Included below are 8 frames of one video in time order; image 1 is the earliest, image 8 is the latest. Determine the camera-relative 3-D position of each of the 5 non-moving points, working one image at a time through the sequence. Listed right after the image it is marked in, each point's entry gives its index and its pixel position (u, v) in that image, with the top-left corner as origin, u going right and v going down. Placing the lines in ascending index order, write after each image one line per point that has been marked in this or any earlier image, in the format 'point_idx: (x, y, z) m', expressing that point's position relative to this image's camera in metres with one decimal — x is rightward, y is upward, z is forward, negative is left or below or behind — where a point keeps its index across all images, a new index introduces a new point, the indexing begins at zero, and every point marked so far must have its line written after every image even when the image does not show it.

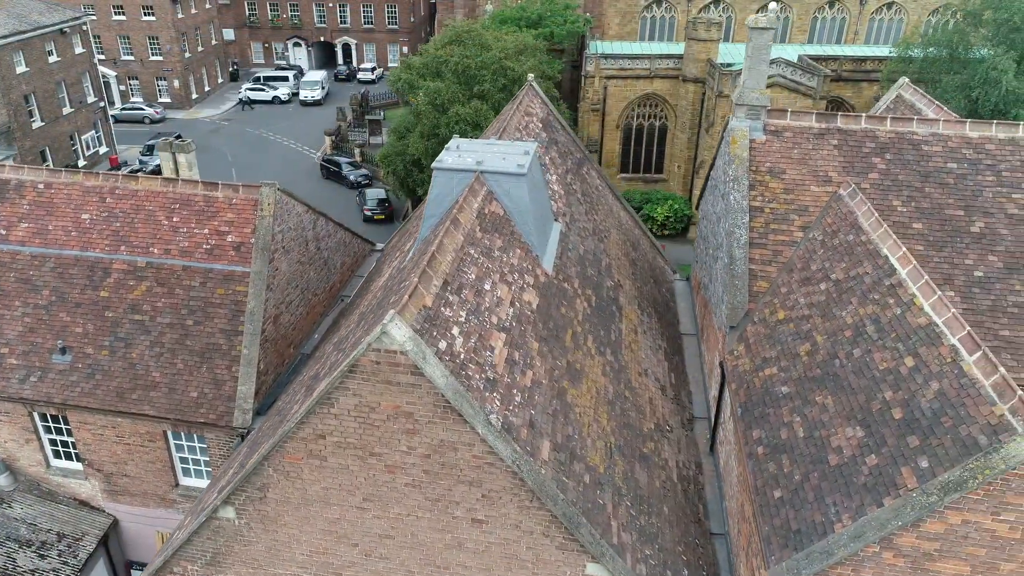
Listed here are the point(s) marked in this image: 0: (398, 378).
0: (-1.3, -1.0, +8.2) m
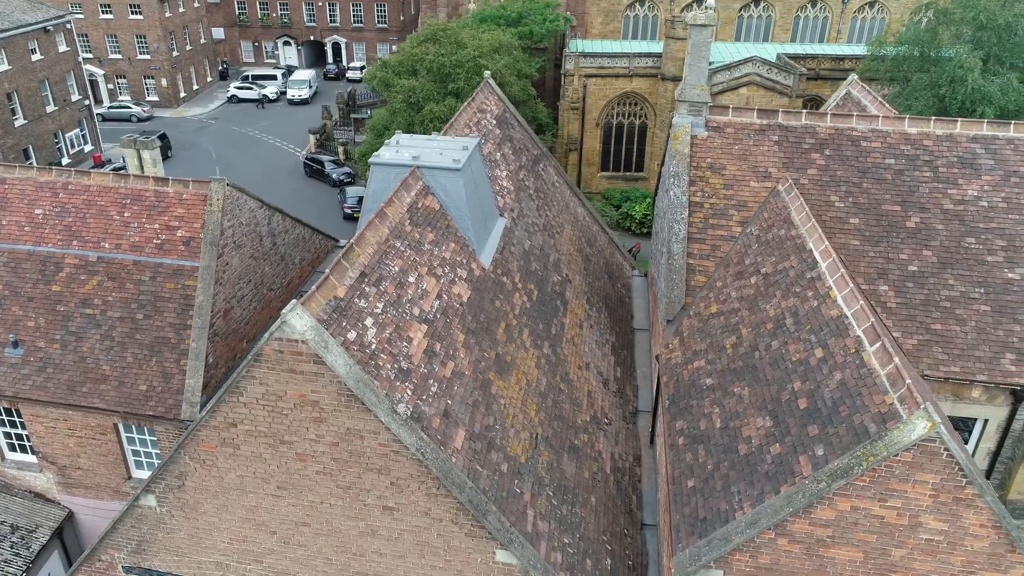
0: (-2.5, -0.9, +8.3) m
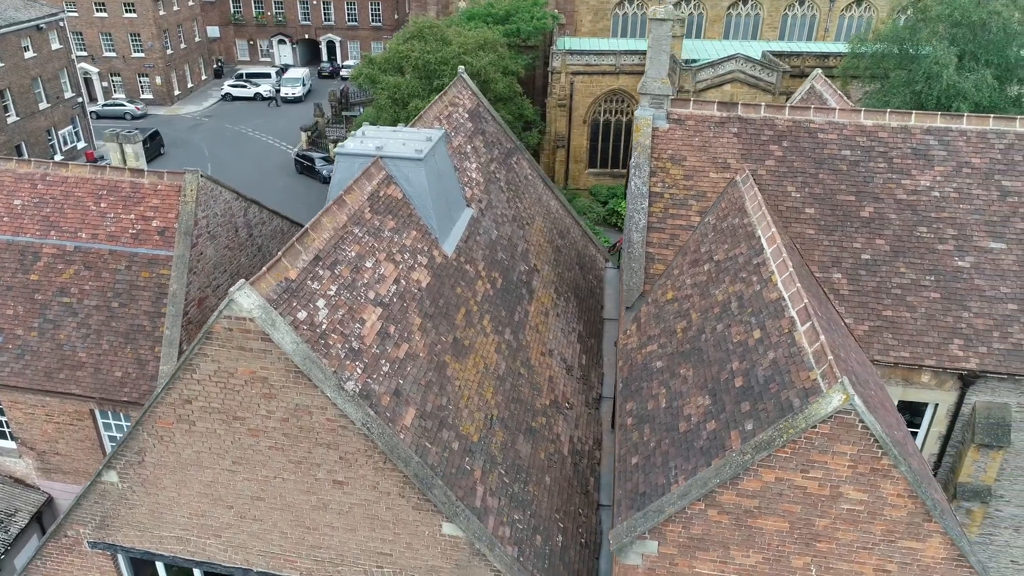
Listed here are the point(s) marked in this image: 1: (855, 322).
0: (-3.2, -0.7, +8.6) m
1: (+6.4, -0.6, +13.1) m
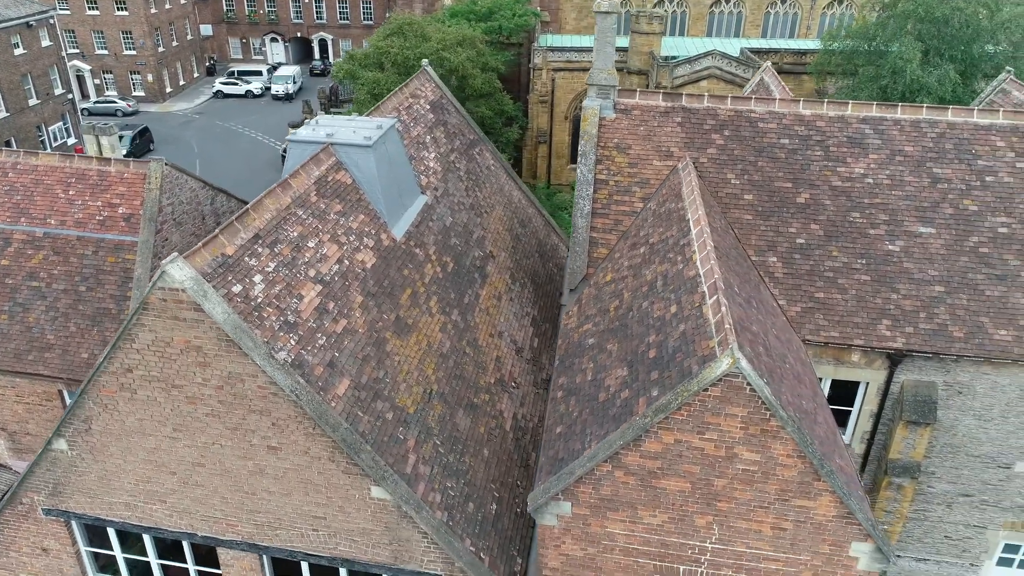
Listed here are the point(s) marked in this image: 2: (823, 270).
0: (-4.3, -0.3, +9.2) m
1: (+5.3, -0.3, +13.6) m
2: (+6.1, +0.3, +13.8) m
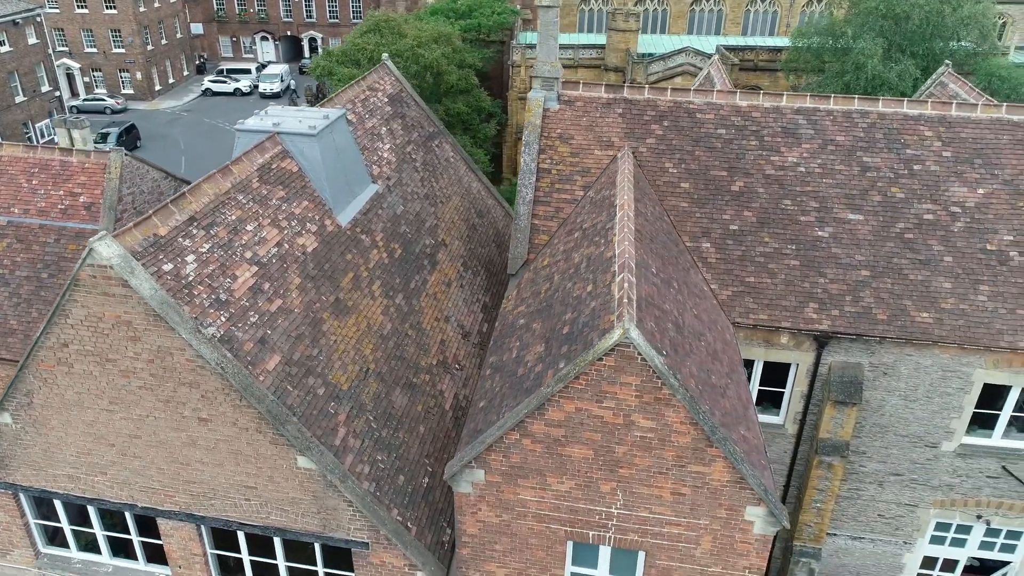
0: (-5.5, 0.0, +9.6) m
1: (+4.2, 0.0, +14.1) m
2: (+4.9, +0.7, +14.3) m
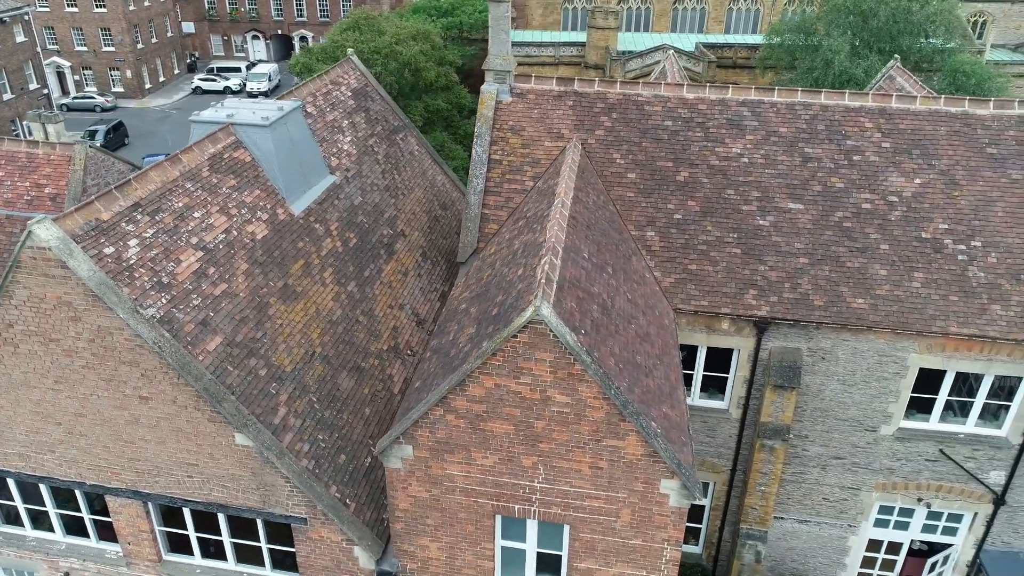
0: (-6.5, +0.2, +10.0) m
1: (+3.1, +0.3, +14.4) m
2: (+3.8, +0.9, +14.6) m
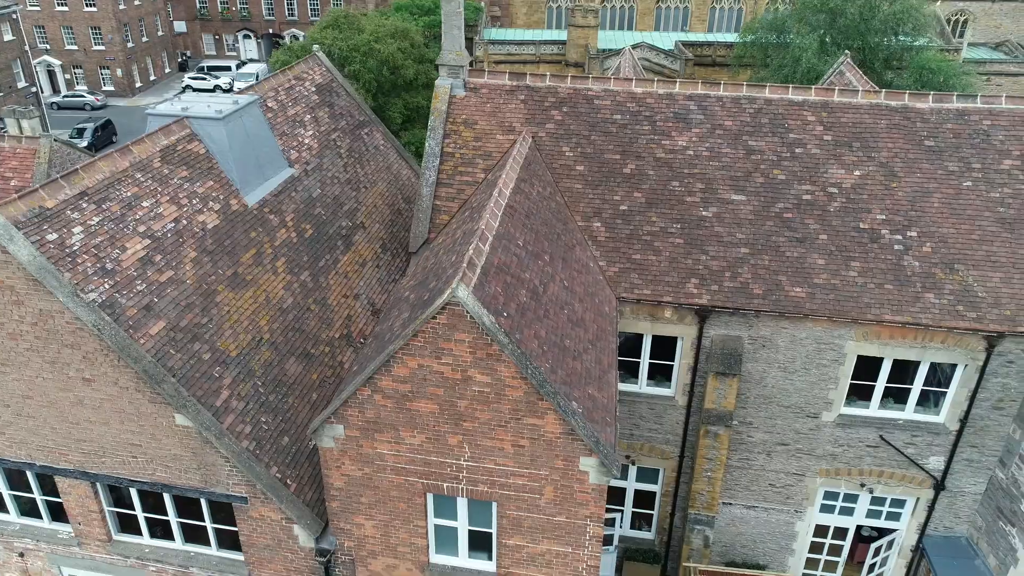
0: (-7.6, +0.5, +10.4) m
1: (+2.0, +0.5, +14.8) m
2: (+2.8, +1.1, +15.0) m
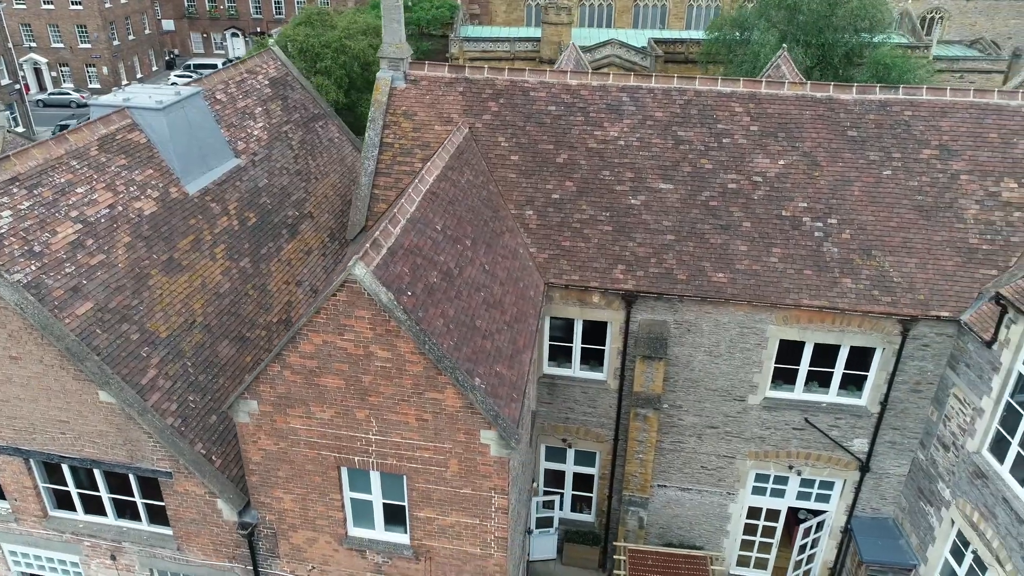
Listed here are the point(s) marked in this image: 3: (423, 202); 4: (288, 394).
0: (-9.1, +0.8, +10.8) m
1: (+0.6, +0.8, +15.2) m
2: (+1.3, +1.4, +15.4) m
3: (-1.6, +1.5, +12.6) m
4: (-3.5, -1.6, +10.9) m
